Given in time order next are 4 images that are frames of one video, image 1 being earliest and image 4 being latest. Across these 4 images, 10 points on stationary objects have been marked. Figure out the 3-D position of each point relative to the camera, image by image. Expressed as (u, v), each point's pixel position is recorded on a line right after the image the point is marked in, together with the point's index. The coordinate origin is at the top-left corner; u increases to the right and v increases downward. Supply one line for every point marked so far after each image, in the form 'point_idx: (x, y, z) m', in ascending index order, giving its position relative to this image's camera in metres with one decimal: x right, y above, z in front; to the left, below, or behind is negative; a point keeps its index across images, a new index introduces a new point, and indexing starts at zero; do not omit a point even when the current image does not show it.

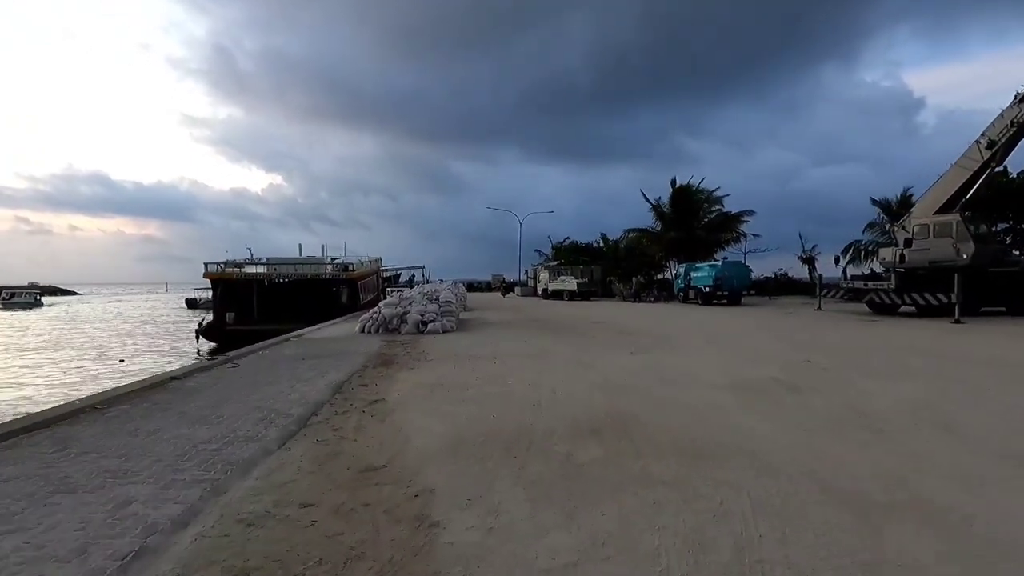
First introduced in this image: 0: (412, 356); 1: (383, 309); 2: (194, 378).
0: (-2.1, -1.5, +11.5) m
1: (-4.0, -0.6, +16.6) m
2: (-5.1, -1.4, +8.7) m
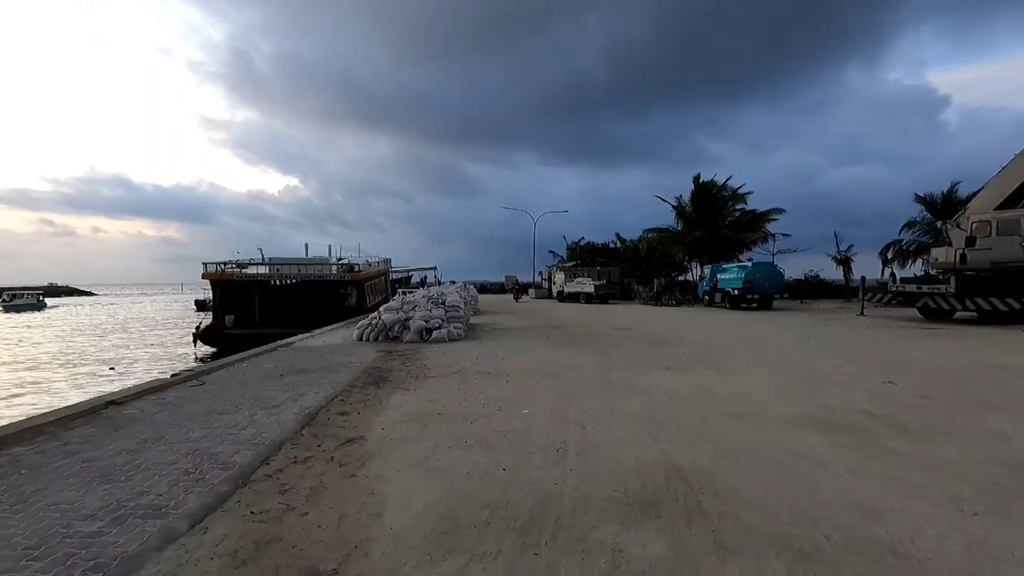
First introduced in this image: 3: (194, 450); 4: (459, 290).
0: (-1.8, -1.5, +9.8) m
1: (-3.6, -0.7, +15.0) m
2: (-4.9, -1.5, +7.1) m
3: (-3.0, -1.5, +5.2) m
4: (-1.9, -0.1, +19.4) m
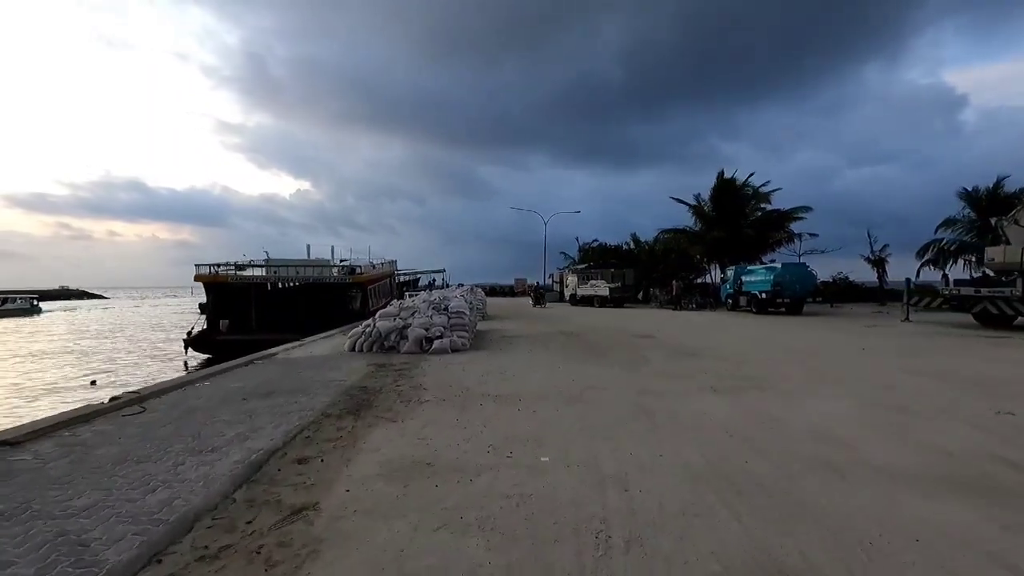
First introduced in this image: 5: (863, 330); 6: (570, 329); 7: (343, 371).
0: (-1.6, -1.6, +8.2) m
1: (-3.3, -0.8, +13.4) m
2: (-4.7, -1.6, +5.5) m
3: (-2.9, -1.6, +3.5) m
4: (-1.5, -0.2, +17.7) m
5: (+11.9, -1.4, +18.5) m
6: (+1.9, -1.4, +18.3) m
7: (-3.2, -1.6, +10.3) m
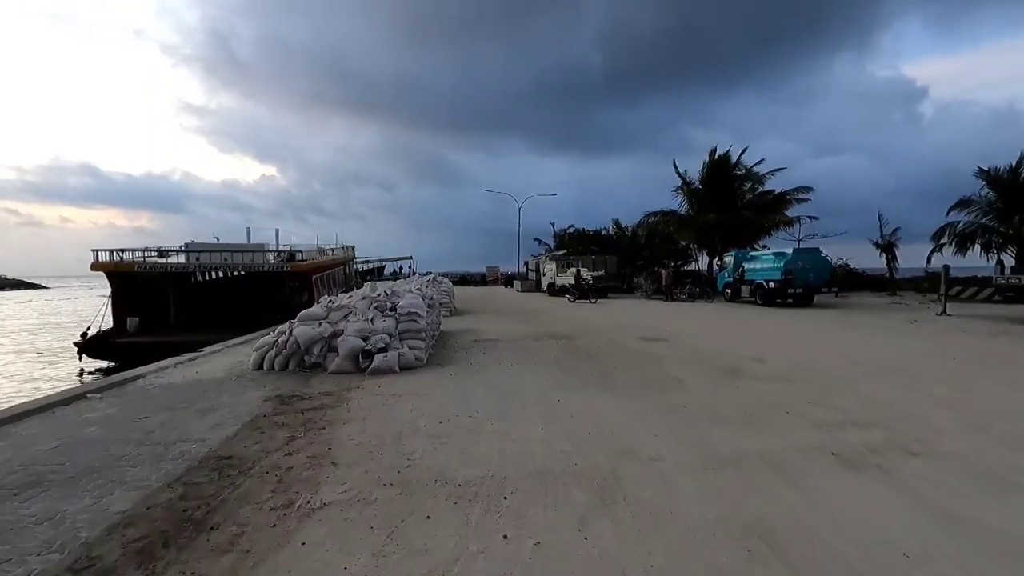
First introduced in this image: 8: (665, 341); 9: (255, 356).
0: (-1.8, -1.6, +4.4) m
1: (-3.8, -0.6, +9.5) m
2: (-4.8, -1.6, +1.6) m
3: (-2.9, -1.7, -0.3) m
4: (-2.2, 0.0, +14.0) m
5: (+11.2, -1.1, +15.4) m
6: (+1.2, -1.1, +14.8) m
7: (-3.5, -1.5, +6.5) m
8: (+3.6, -1.2, +12.7) m
9: (-4.5, -1.2, +9.4) m
